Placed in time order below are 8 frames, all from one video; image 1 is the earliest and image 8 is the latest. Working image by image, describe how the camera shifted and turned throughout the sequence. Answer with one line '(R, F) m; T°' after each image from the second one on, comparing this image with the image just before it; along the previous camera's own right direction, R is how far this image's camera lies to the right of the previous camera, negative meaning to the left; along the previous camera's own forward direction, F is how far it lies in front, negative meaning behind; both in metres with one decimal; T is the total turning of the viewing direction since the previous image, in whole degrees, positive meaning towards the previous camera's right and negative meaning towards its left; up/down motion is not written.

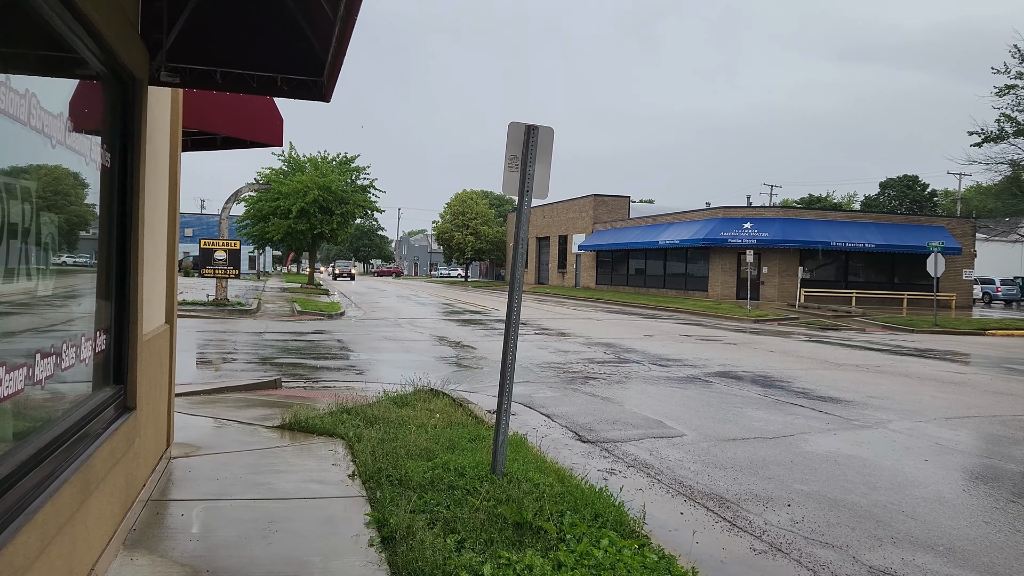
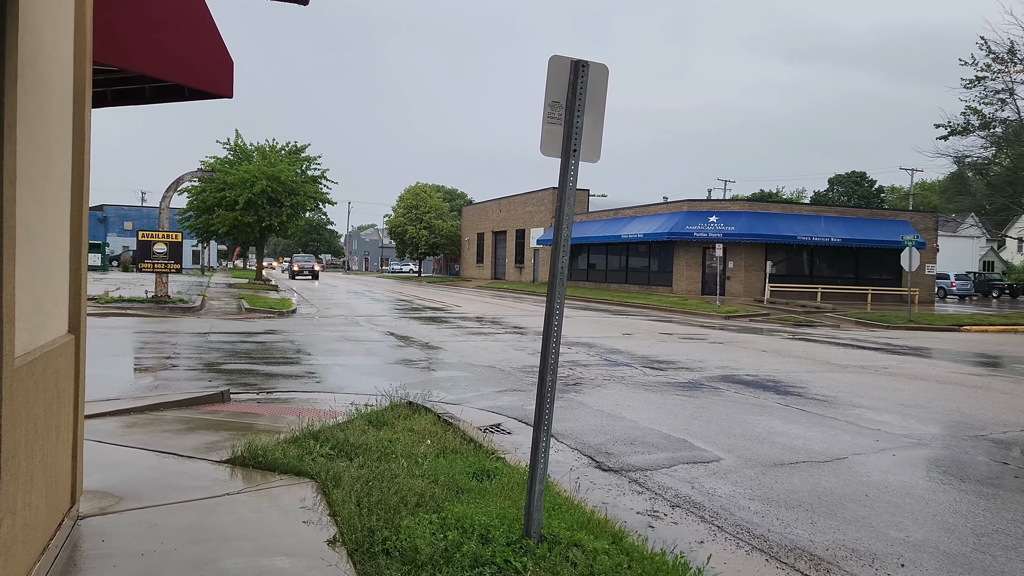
(-0.5, +1.5) m; +3°
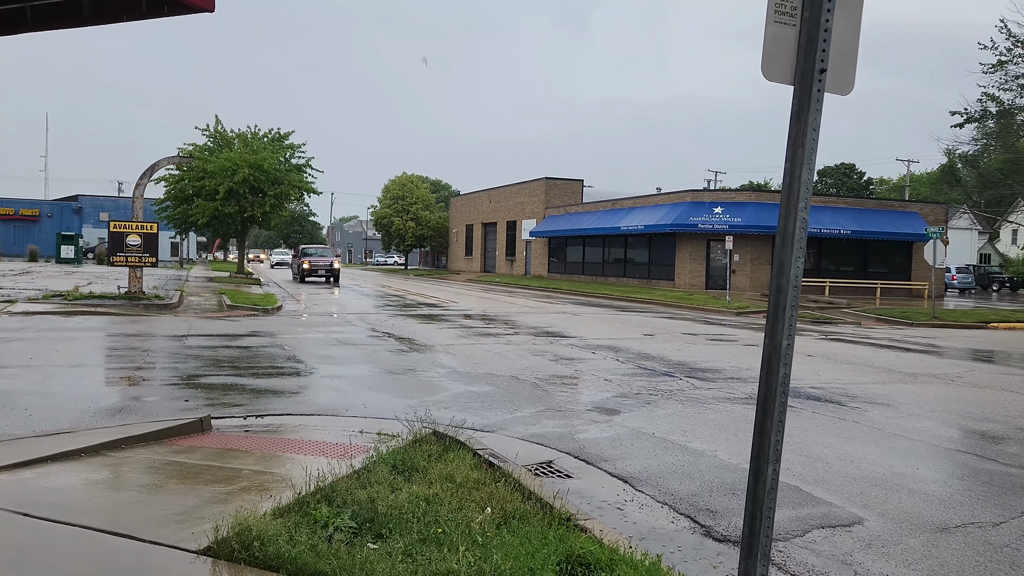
(-0.6, +1.8) m; +1°
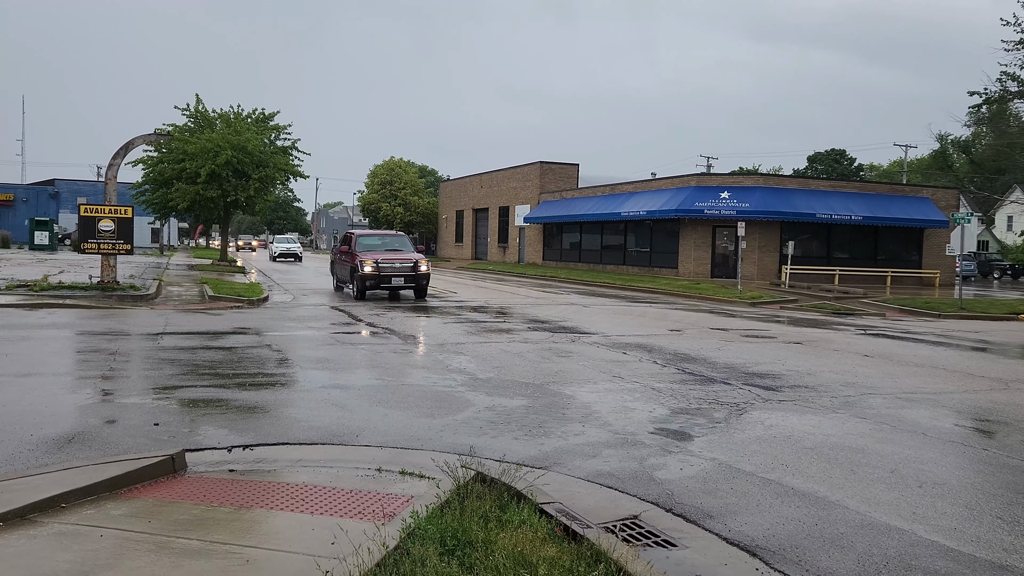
(-0.6, +1.7) m; +1°
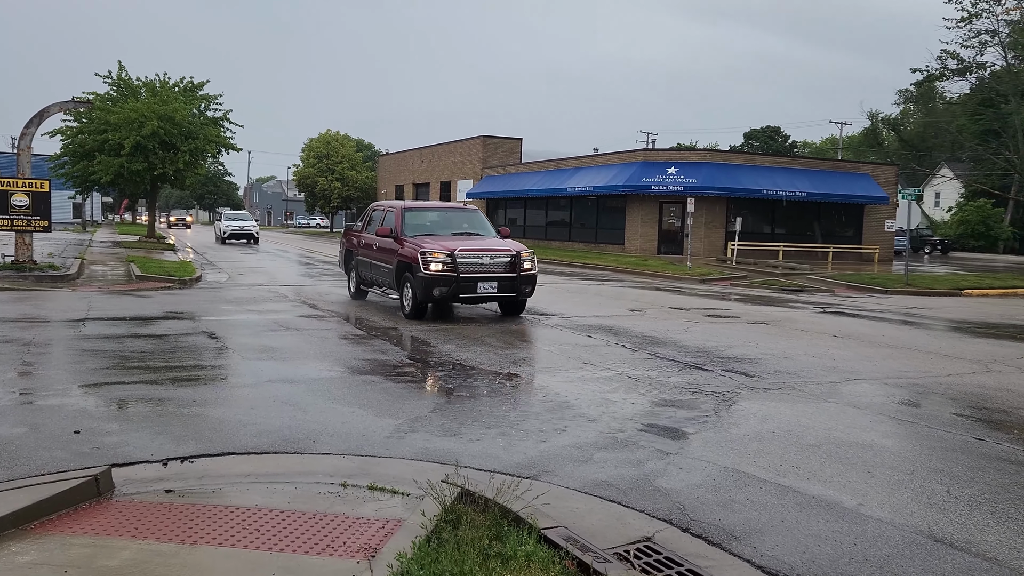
(-0.3, +0.8) m; +4°
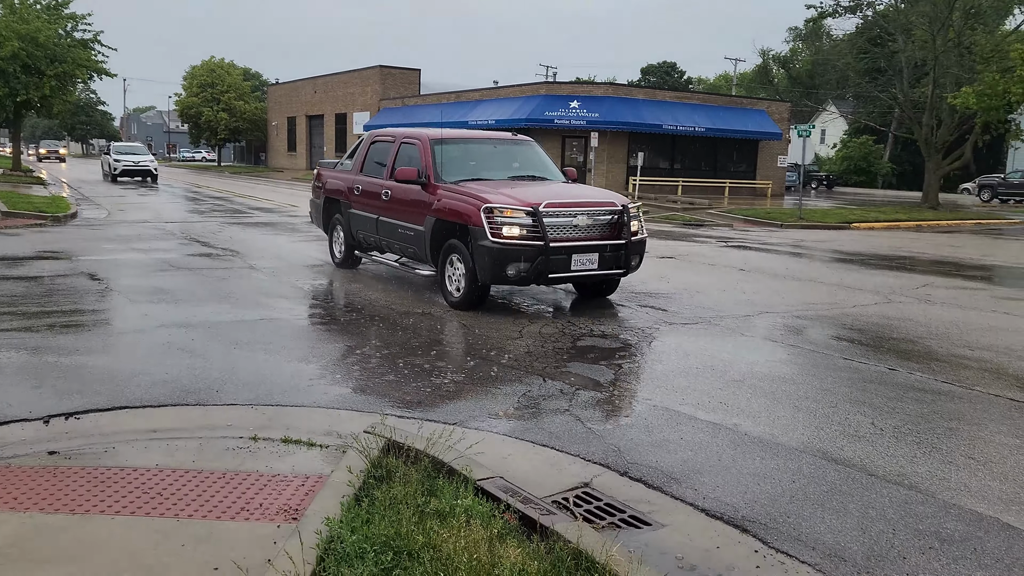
(-0.2, +0.4) m; +7°
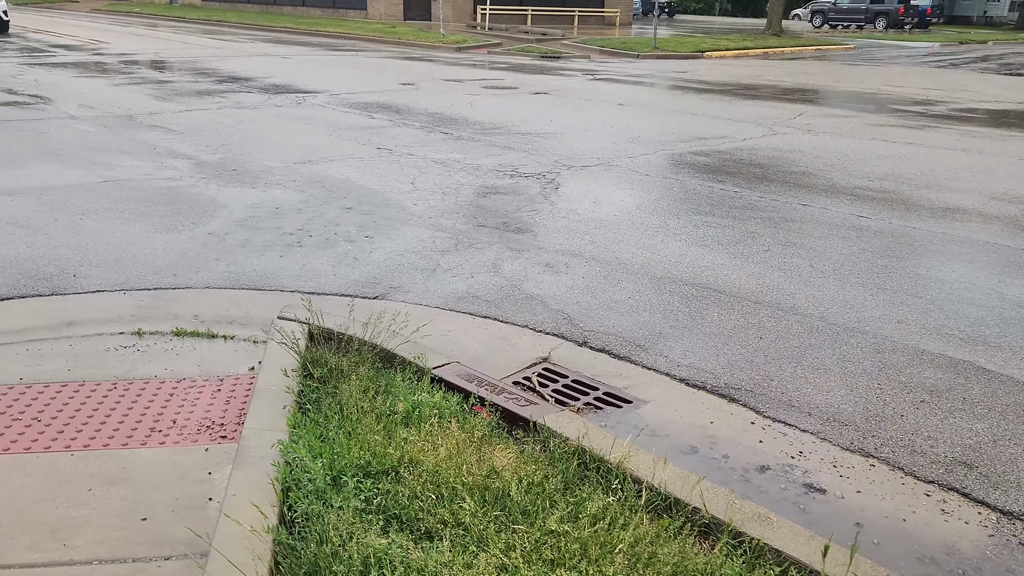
(-0.5, +0.7) m; +11°
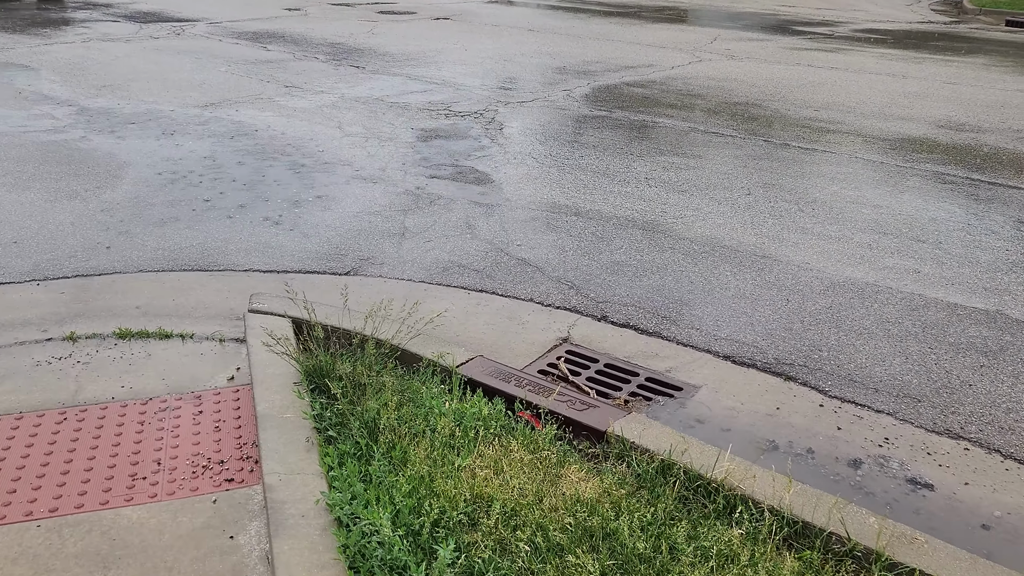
(-0.6, +0.6) m; +8°
